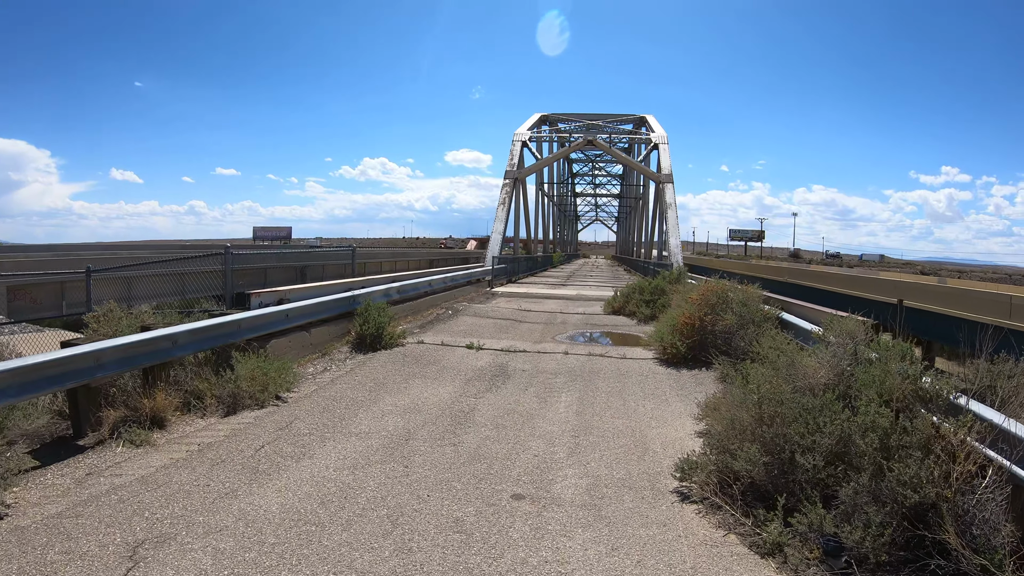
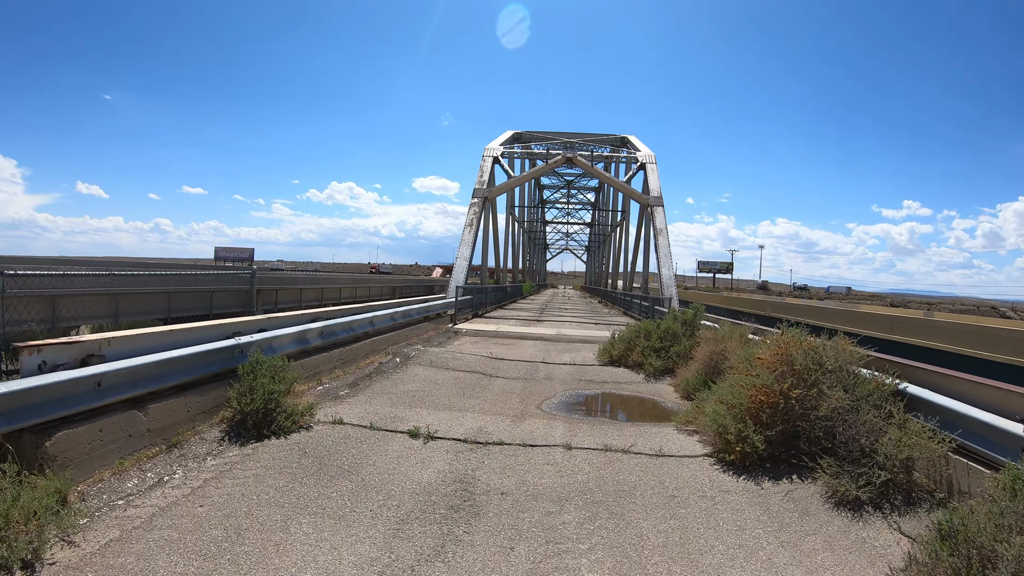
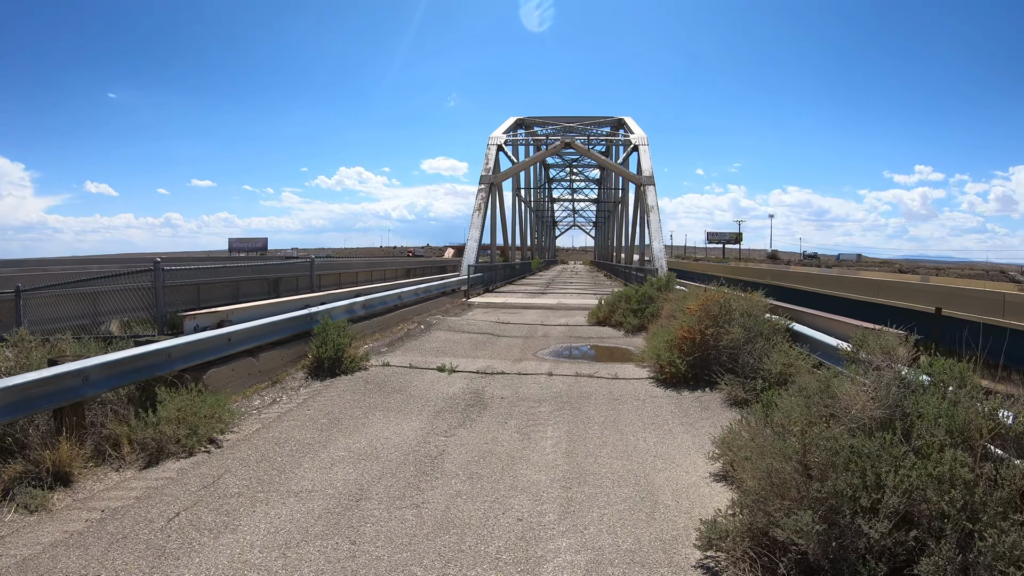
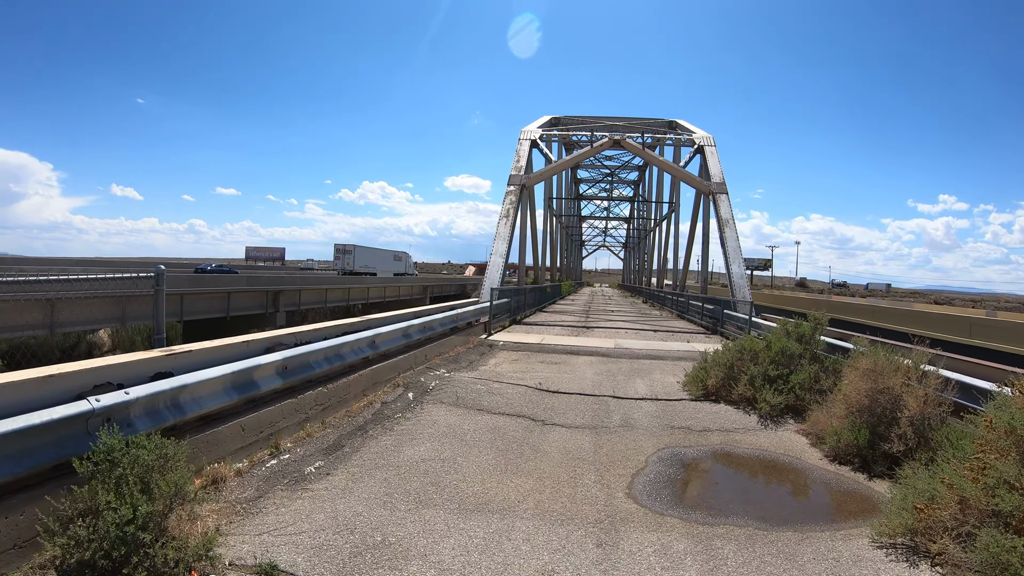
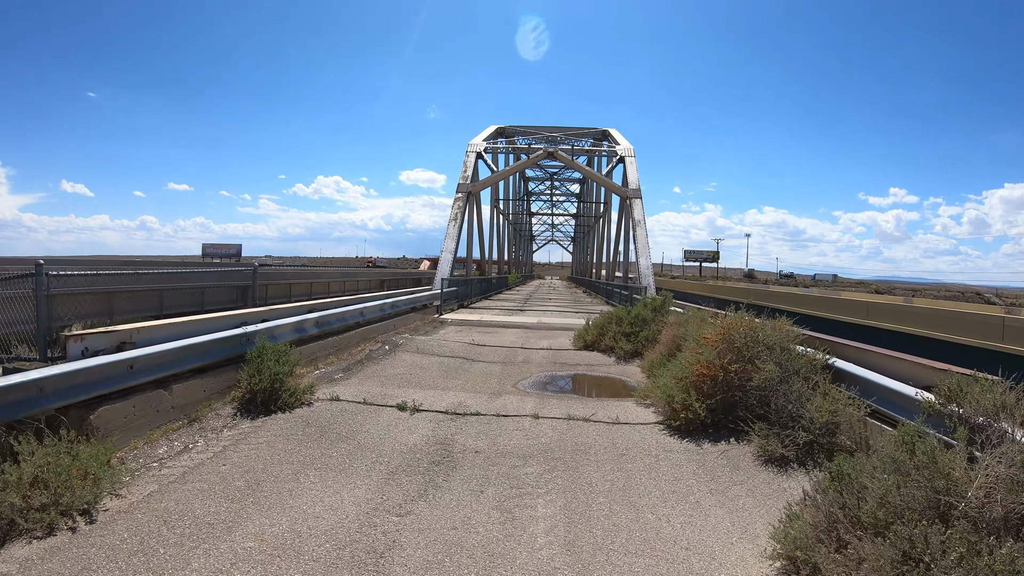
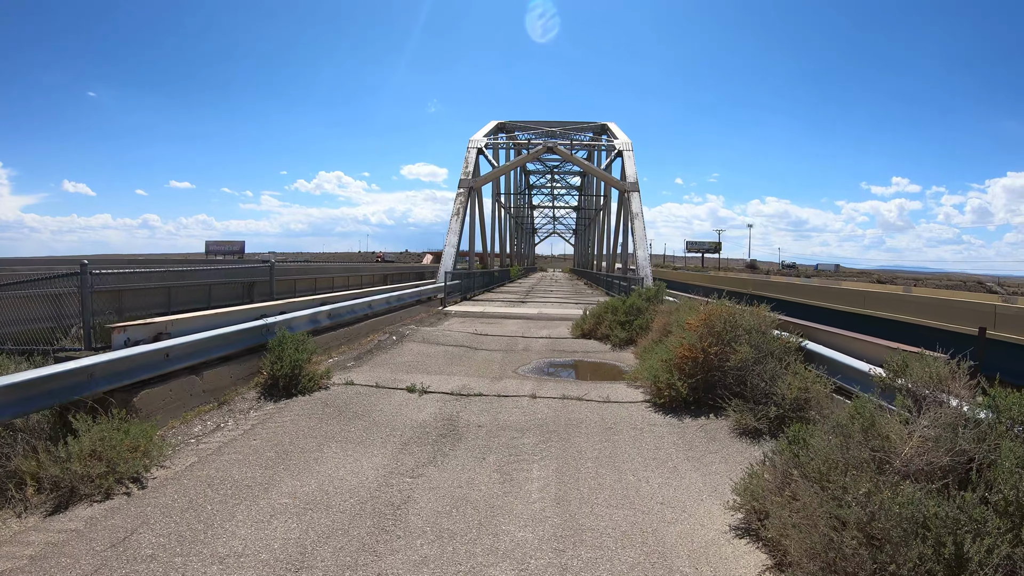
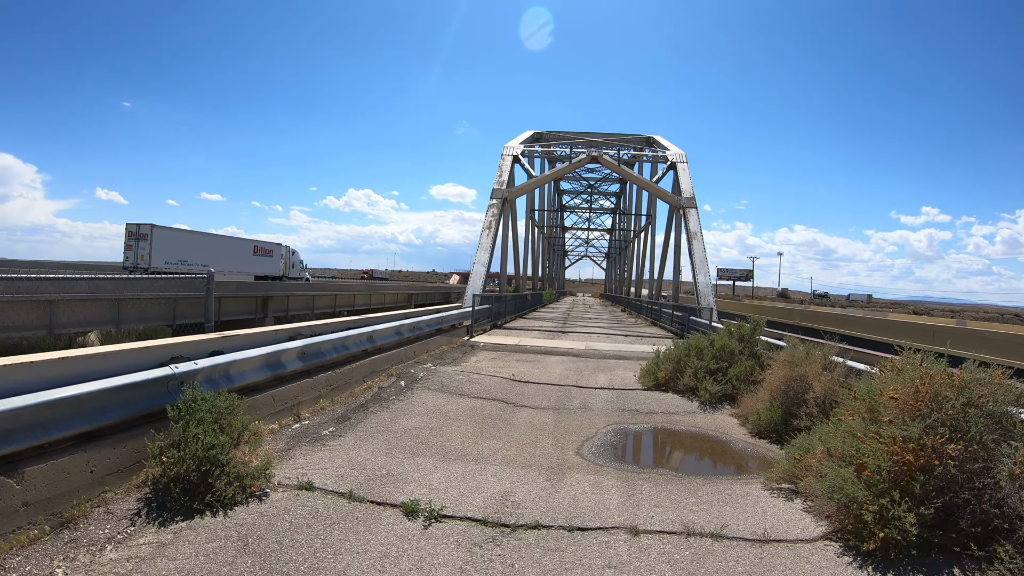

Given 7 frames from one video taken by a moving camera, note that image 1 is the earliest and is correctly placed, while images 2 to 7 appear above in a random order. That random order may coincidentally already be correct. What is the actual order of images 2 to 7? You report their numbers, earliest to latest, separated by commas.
3, 6, 5, 2, 7, 4
